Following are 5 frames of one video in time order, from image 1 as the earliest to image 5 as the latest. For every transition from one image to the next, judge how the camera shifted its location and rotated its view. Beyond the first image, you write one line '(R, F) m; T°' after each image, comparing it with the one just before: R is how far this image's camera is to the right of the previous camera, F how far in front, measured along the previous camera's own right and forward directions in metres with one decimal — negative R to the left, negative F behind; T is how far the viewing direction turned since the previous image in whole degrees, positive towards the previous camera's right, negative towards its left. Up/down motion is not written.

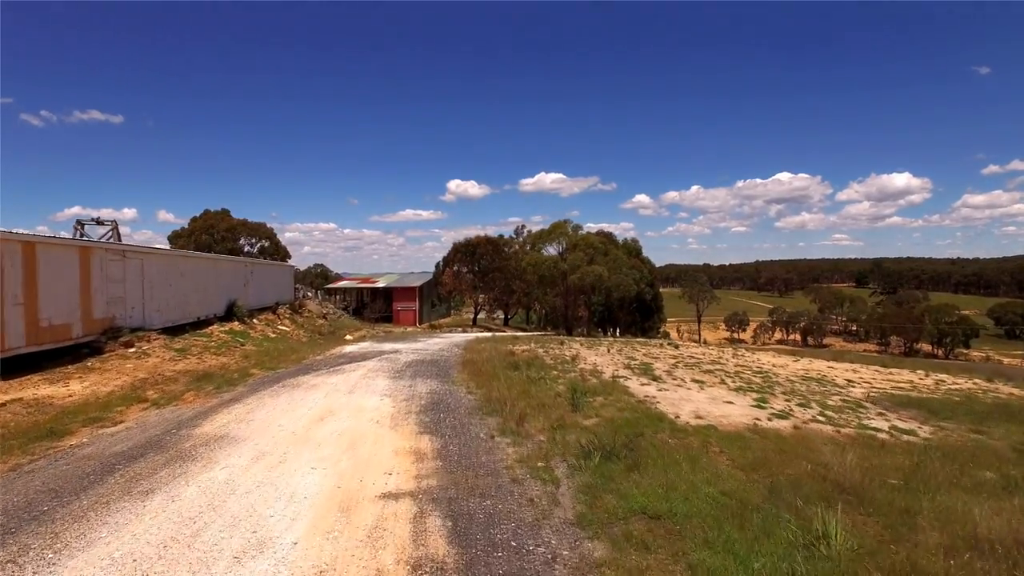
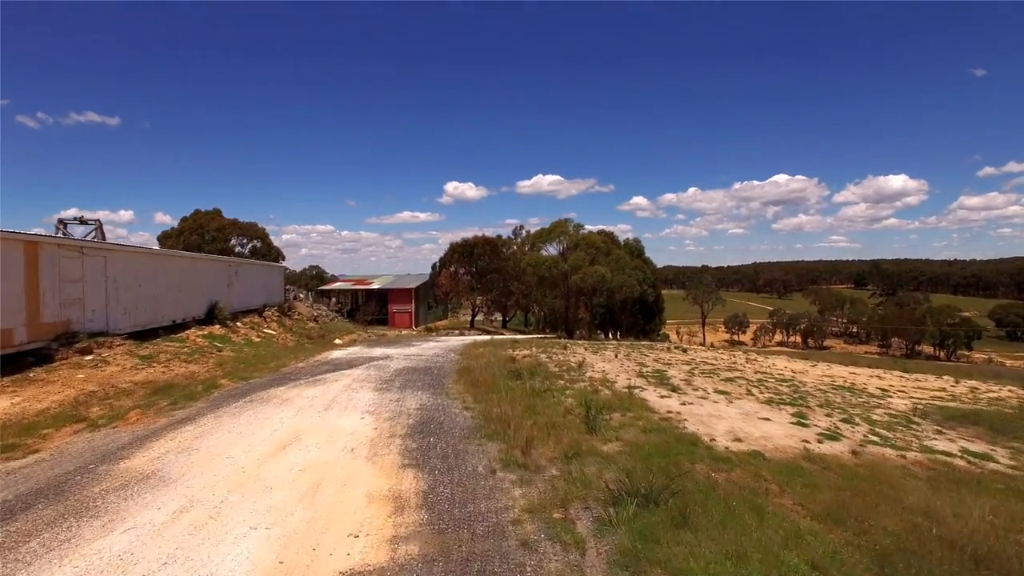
(-0.1, +1.6) m; 0°
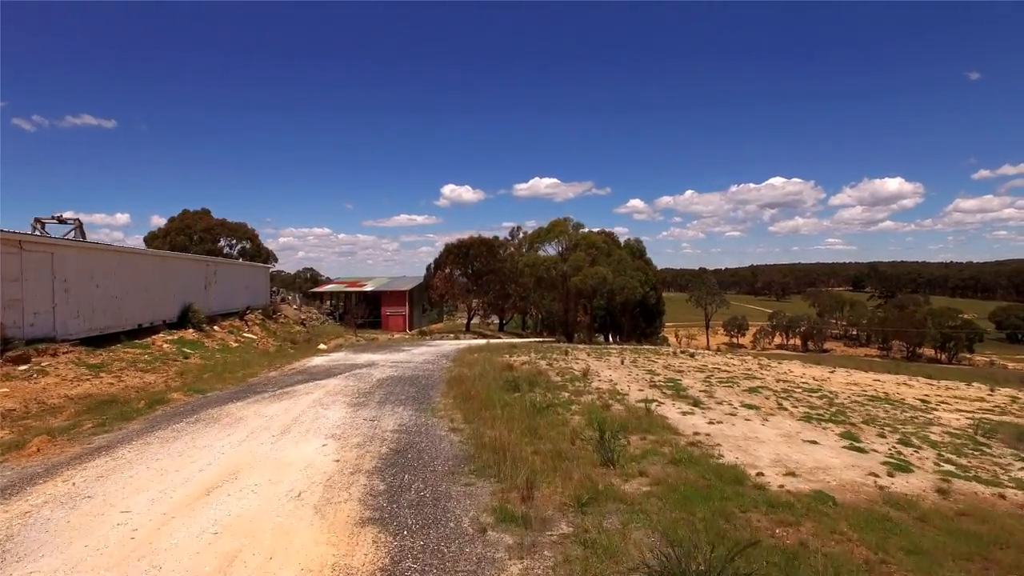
(0.0, +1.7) m; 0°
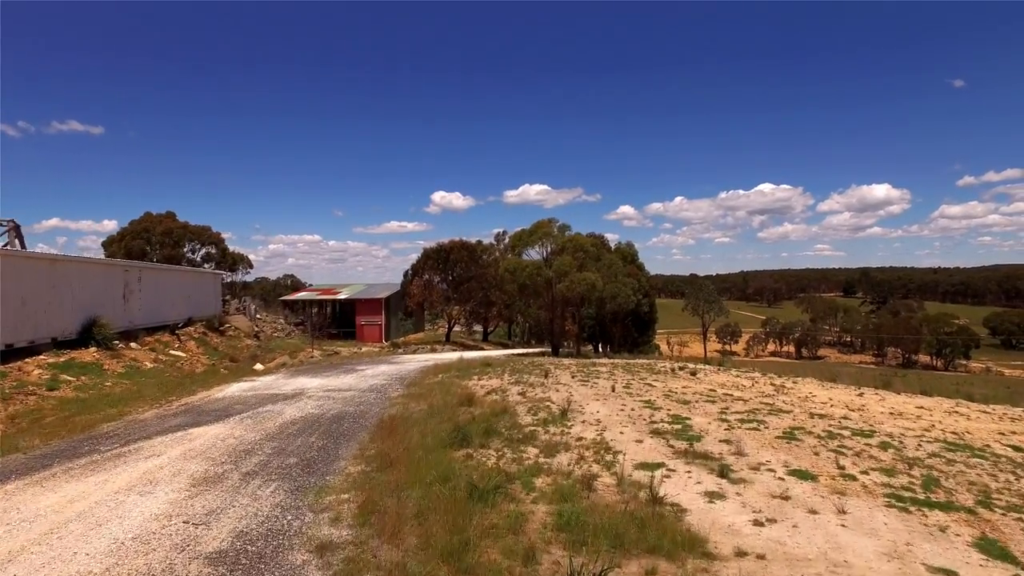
(+0.7, +3.8) m; +1°
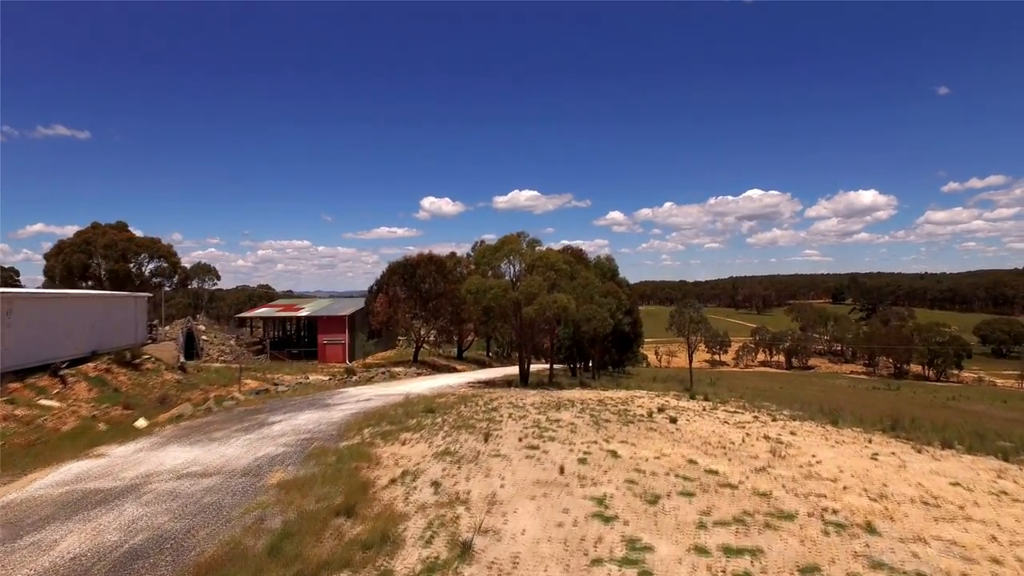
(+1.6, +3.8) m; +1°
